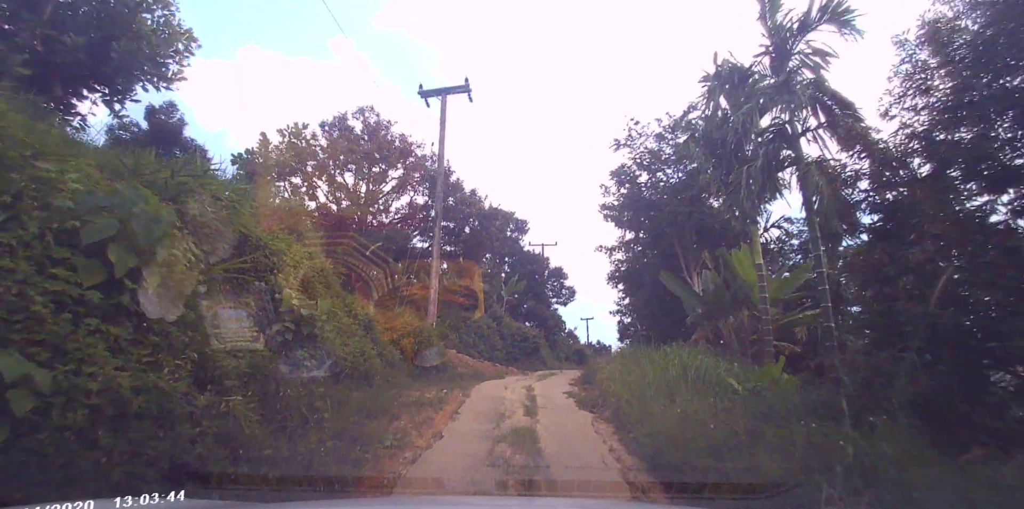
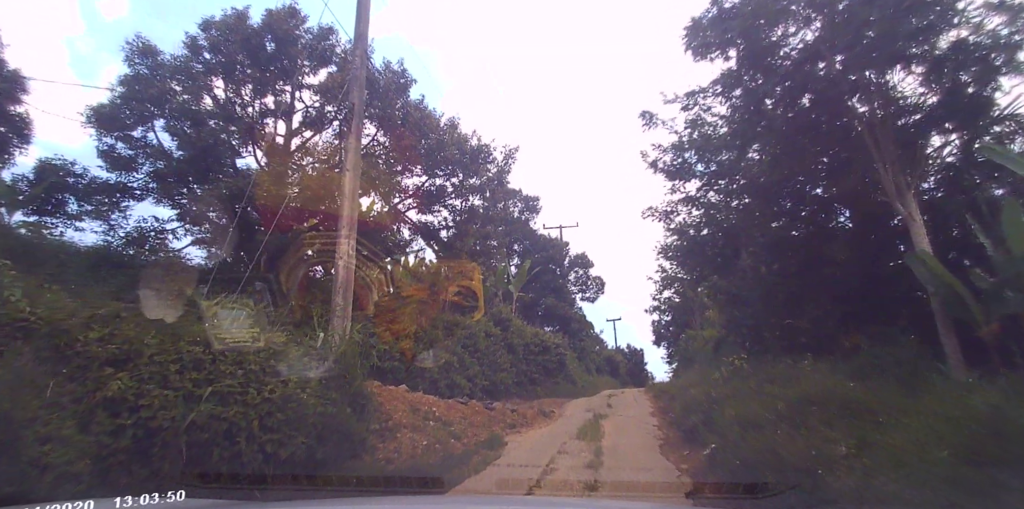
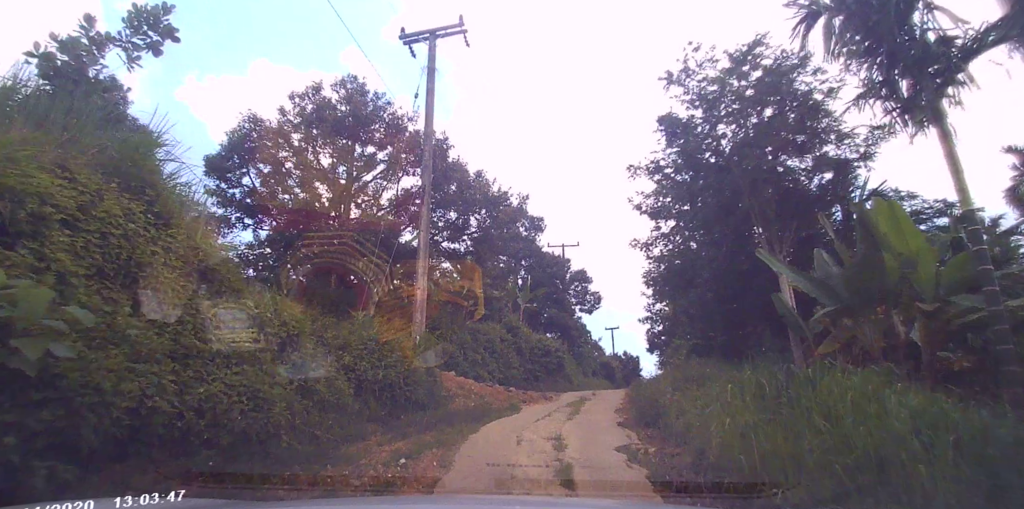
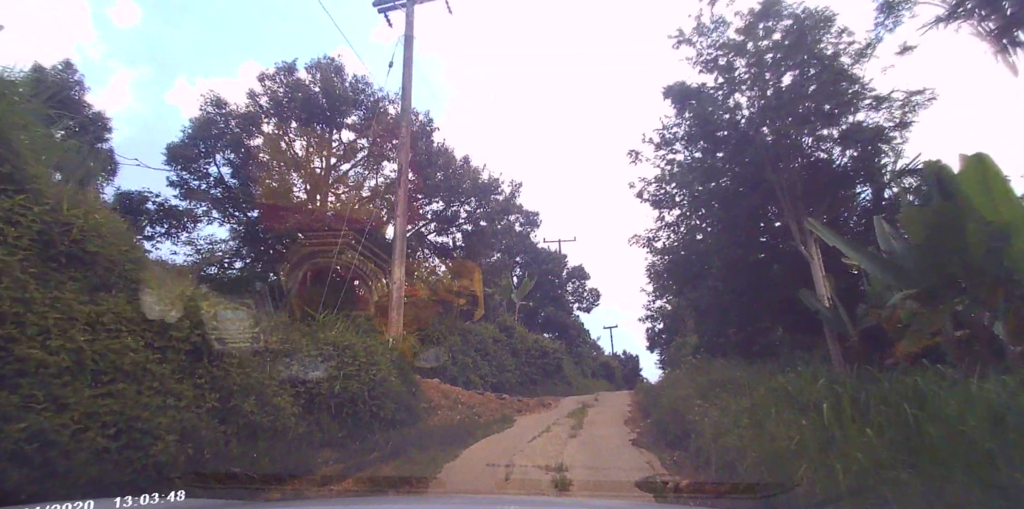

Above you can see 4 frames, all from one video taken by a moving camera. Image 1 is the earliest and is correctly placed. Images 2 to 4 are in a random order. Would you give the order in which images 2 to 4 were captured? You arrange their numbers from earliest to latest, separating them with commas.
3, 4, 2
